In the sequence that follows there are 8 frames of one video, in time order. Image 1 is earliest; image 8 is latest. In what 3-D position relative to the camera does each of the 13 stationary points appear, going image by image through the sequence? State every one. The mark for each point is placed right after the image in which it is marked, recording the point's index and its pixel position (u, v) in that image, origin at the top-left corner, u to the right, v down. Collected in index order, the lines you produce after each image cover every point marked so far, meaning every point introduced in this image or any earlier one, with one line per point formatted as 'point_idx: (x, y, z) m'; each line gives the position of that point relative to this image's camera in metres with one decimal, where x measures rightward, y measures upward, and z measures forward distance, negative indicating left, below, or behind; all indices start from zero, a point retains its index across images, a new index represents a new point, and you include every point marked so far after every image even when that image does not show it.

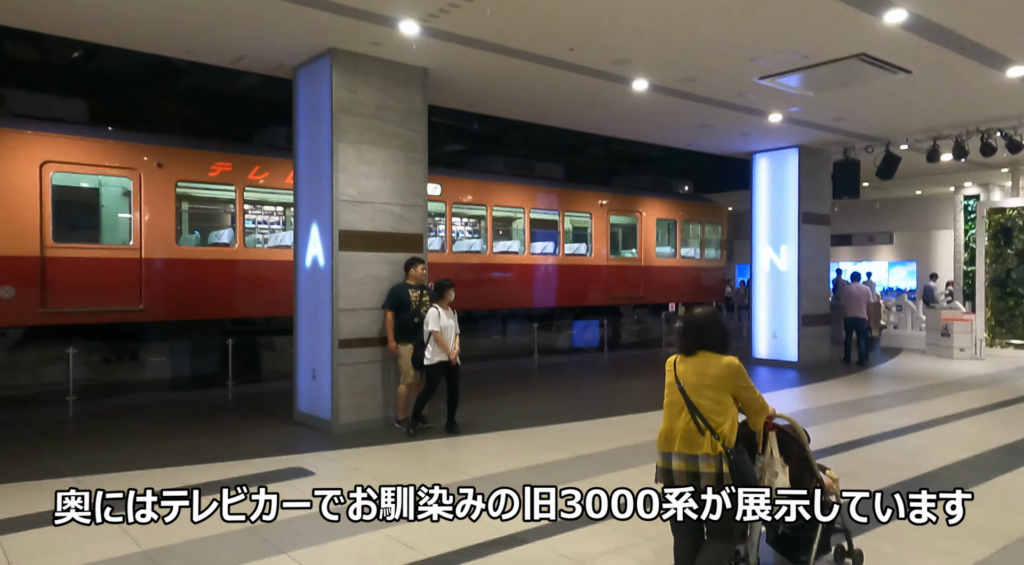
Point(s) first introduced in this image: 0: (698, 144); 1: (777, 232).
0: (+2.8, +2.1, +10.9) m
1: (+4.2, +0.8, +11.7) m
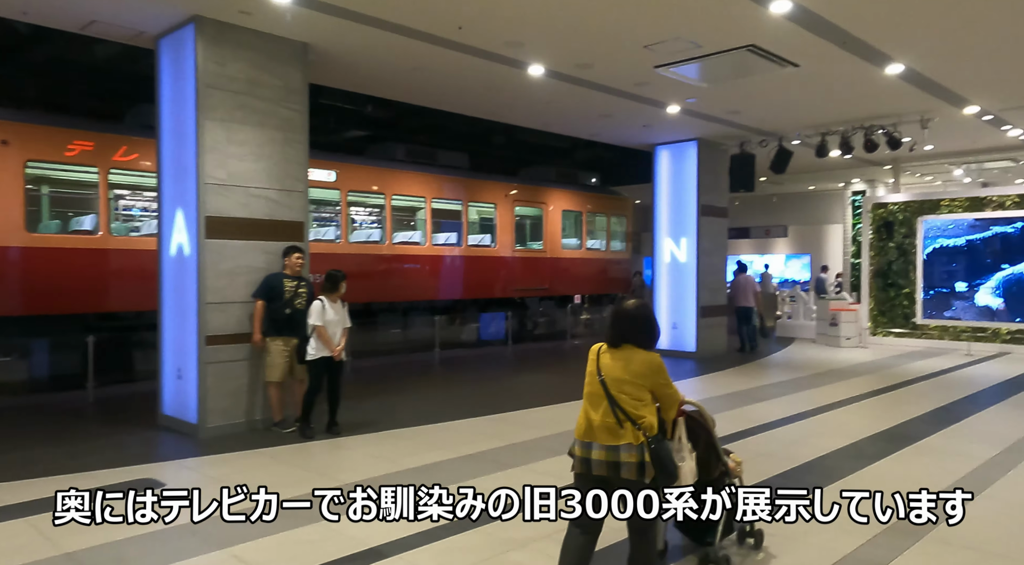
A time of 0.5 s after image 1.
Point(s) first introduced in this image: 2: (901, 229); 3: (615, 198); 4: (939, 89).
0: (+1.3, +2.2, +10.9) m
1: (+2.6, +1.0, +11.9) m
2: (+7.3, +1.0, +13.9) m
3: (+2.1, +1.8, +15.2) m
4: (+5.1, +2.3, +8.8) m
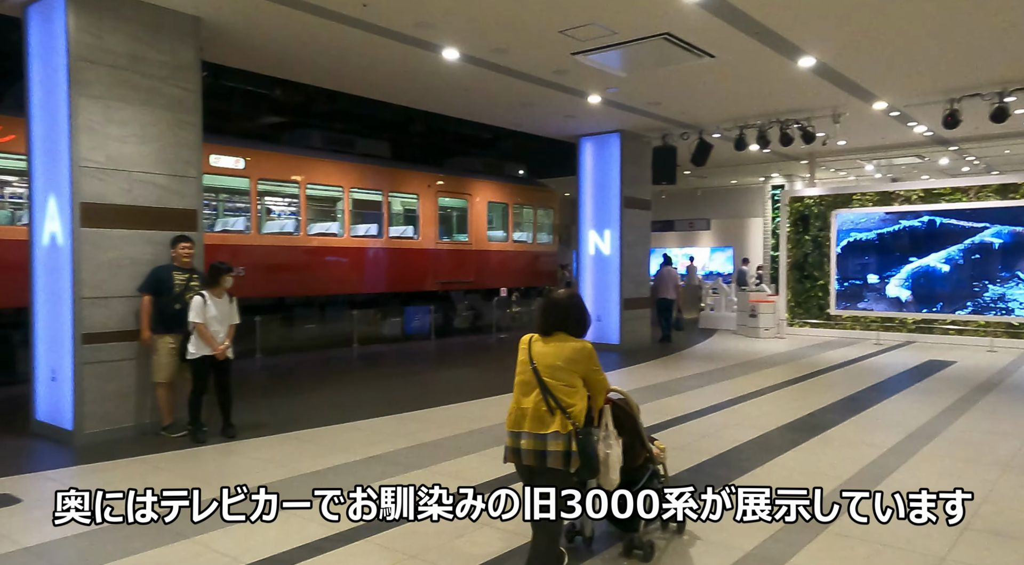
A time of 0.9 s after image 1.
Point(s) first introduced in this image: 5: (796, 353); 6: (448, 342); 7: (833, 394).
0: (+0.2, +2.3, +10.7) m
1: (+1.4, +1.1, +11.8) m
2: (+5.8, +1.2, +14.3) m
3: (+0.5, +1.9, +15.1) m
4: (+4.1, +2.4, +8.9) m
5: (+4.7, -1.2, +12.0) m
6: (-1.1, -1.0, +12.3) m
7: (+3.7, -1.2, +8.3) m
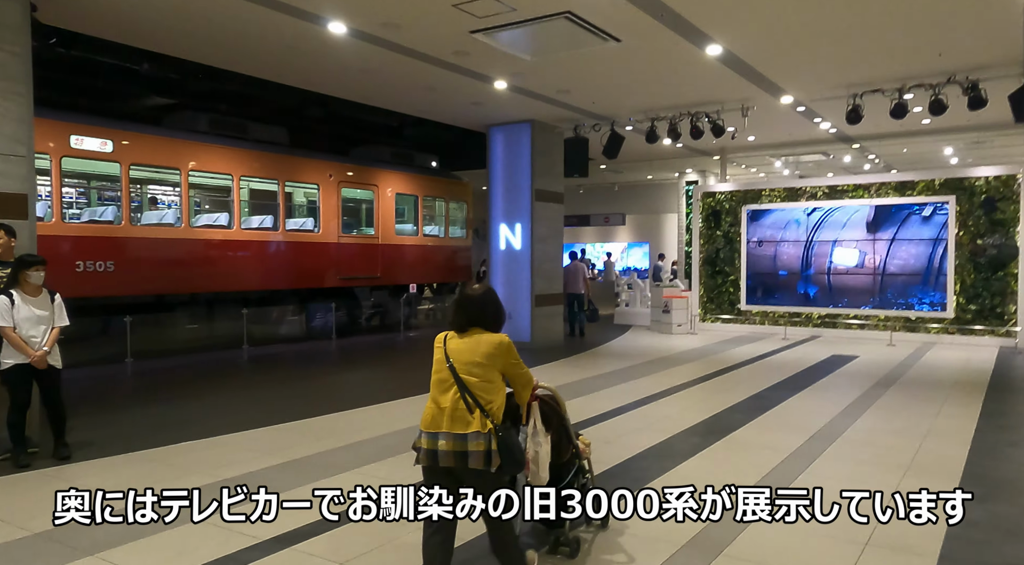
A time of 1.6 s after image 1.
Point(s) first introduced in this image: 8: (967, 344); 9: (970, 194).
0: (-1.2, +2.4, +10.3) m
1: (0.0, +1.2, +11.5) m
2: (+4.2, +1.3, +14.3) m
3: (-1.2, +2.0, +14.6) m
4: (+2.9, +2.5, +8.9) m
5: (+3.2, -1.1, +12.0) m
6: (-2.6, -0.9, +11.8) m
7: (+2.6, -1.2, +8.2) m
8: (+7.3, -1.0, +12.0) m
9: (+7.4, +1.4, +12.0) m
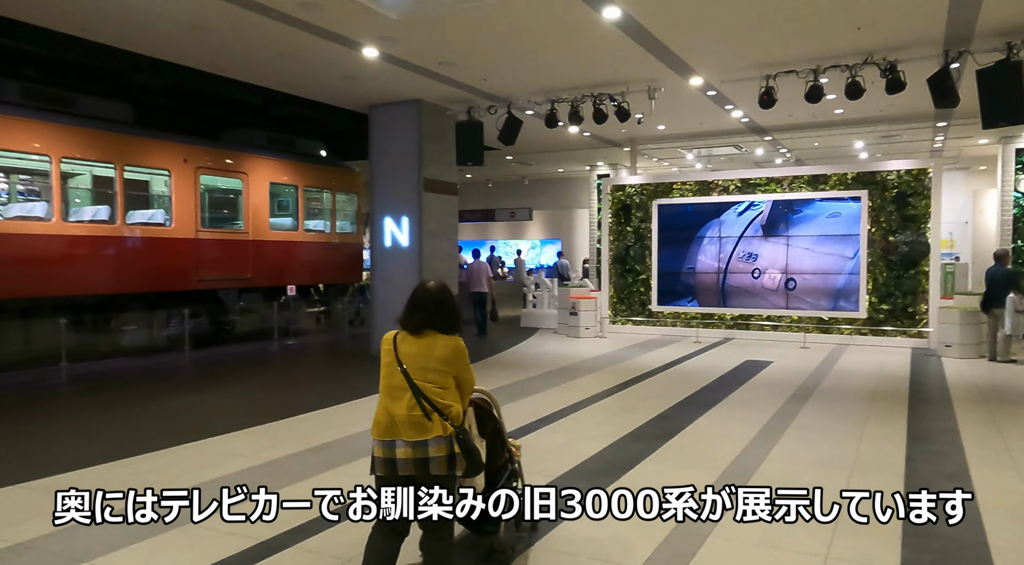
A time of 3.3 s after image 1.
0: (-2.6, +2.4, +8.9) m
1: (-1.6, +1.1, +10.2) m
2: (+2.3, +1.3, +13.4) m
3: (-3.1, +2.0, +13.2) m
4: (+1.6, +2.5, +7.9) m
5: (+1.6, -1.1, +11.0) m
6: (-4.1, -1.0, +10.2) m
7: (+1.4, -1.2, +7.2) m
8: (+5.7, -1.0, +11.4) m
9: (+5.7, +1.5, +11.4) m
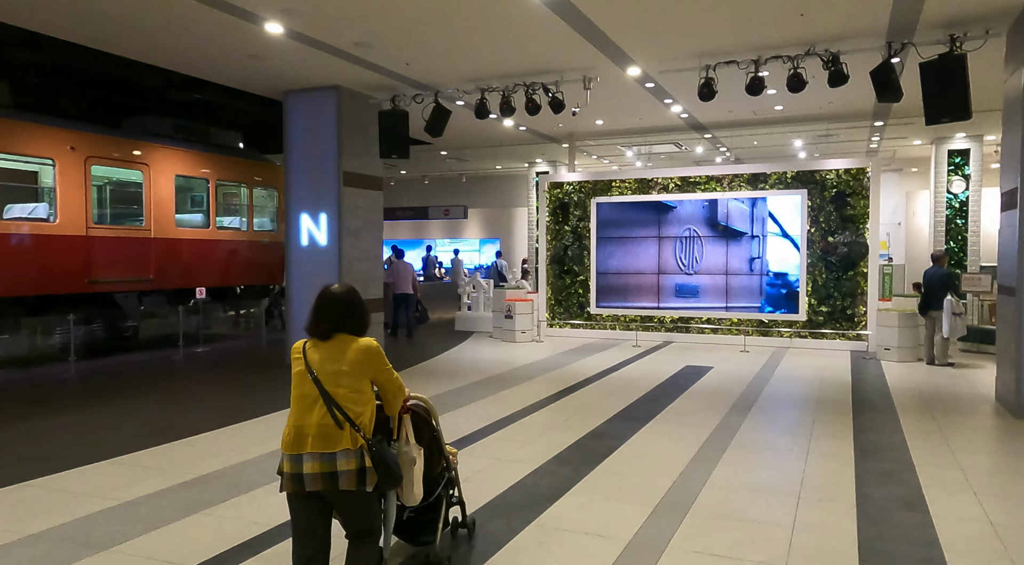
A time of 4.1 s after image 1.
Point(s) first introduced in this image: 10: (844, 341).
0: (-3.4, +2.3, +8.0) m
1: (-2.5, +1.1, +9.4) m
2: (+1.1, +1.3, +12.9) m
3: (-4.2, +2.0, +12.3) m
4: (+0.9, +2.4, +7.3) m
5: (+0.6, -1.1, +10.5) m
6: (-5.1, -1.0, +9.3) m
7: (+0.7, -1.2, +6.7) m
8: (+4.6, -1.0, +11.2) m
9: (+4.7, +1.4, +11.2) m
10: (+5.0, -0.9, +11.1) m
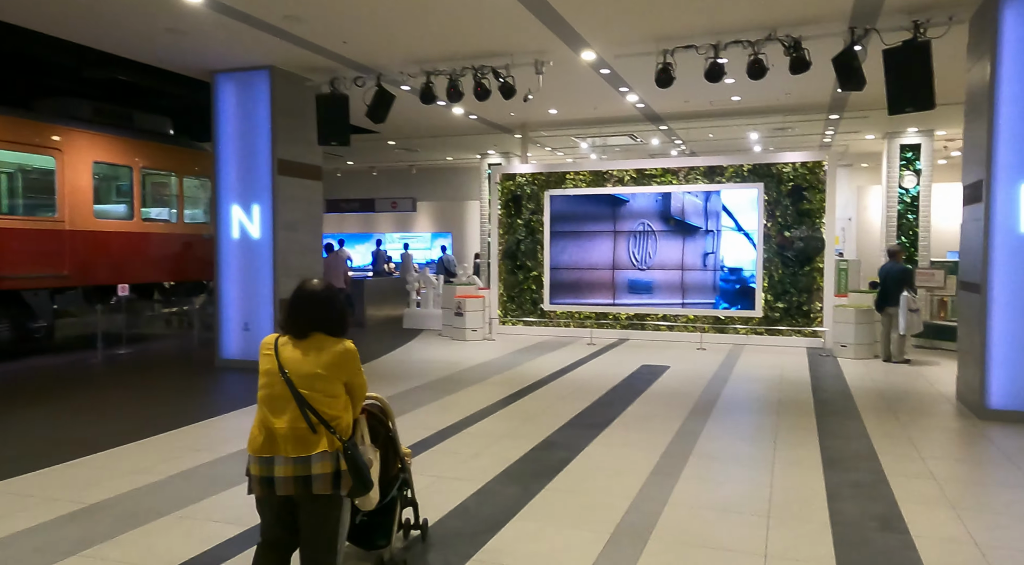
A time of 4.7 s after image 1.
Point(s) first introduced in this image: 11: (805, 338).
0: (-4.0, +2.4, +7.3) m
1: (-3.2, +1.2, +8.7) m
2: (+0.3, +1.3, +12.5) m
3: (-5.0, +2.0, +11.5) m
4: (+0.3, +2.5, +6.8) m
5: (-0.1, -1.1, +10.0) m
6: (-5.7, -1.0, +8.4) m
7: (+0.2, -1.2, +6.2) m
8: (+3.9, -0.9, +10.9) m
9: (+3.9, +1.5, +10.9) m
10: (+4.3, -0.8, +10.9) m
11: (+4.3, -0.8, +10.8) m
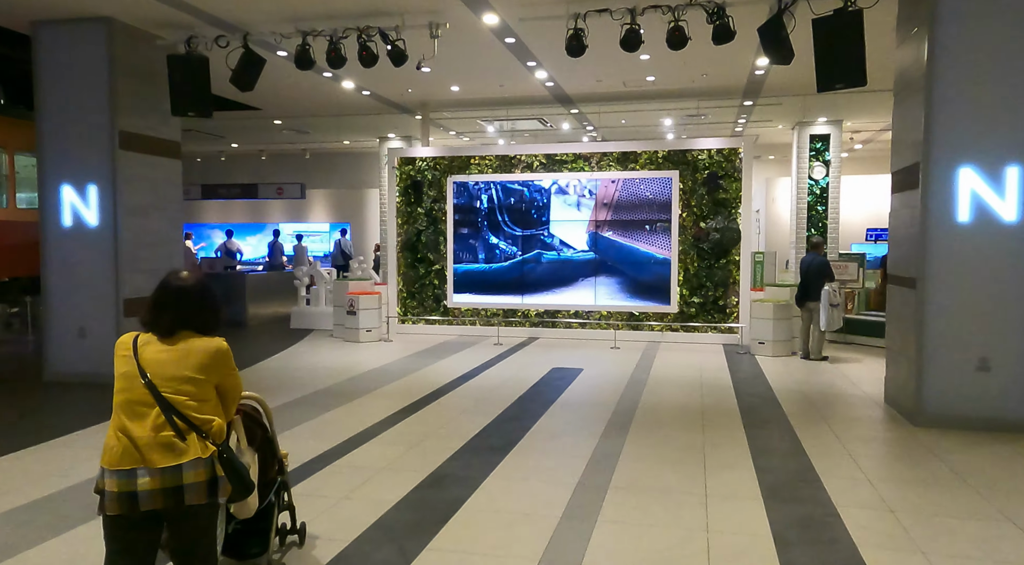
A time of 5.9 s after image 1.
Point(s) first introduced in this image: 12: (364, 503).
0: (-4.9, +2.4, +5.7) m
1: (-4.3, +1.2, +7.2) m
2: (-1.3, +1.4, +11.3) m
3: (-6.4, +2.1, +9.8) m
4: (-0.6, +2.5, +5.8) m
5: (-1.4, -1.0, +8.9) m
6: (-6.7, -0.9, +6.7) m
7: (-0.6, -1.2, +5.1) m
8: (+2.5, -0.8, +10.3) m
9: (+2.5, +1.6, +10.2) m
10: (+2.9, -0.7, +10.3) m
11: (+2.9, -0.7, +10.2) m
12: (-0.9, -1.2, +3.9) m
